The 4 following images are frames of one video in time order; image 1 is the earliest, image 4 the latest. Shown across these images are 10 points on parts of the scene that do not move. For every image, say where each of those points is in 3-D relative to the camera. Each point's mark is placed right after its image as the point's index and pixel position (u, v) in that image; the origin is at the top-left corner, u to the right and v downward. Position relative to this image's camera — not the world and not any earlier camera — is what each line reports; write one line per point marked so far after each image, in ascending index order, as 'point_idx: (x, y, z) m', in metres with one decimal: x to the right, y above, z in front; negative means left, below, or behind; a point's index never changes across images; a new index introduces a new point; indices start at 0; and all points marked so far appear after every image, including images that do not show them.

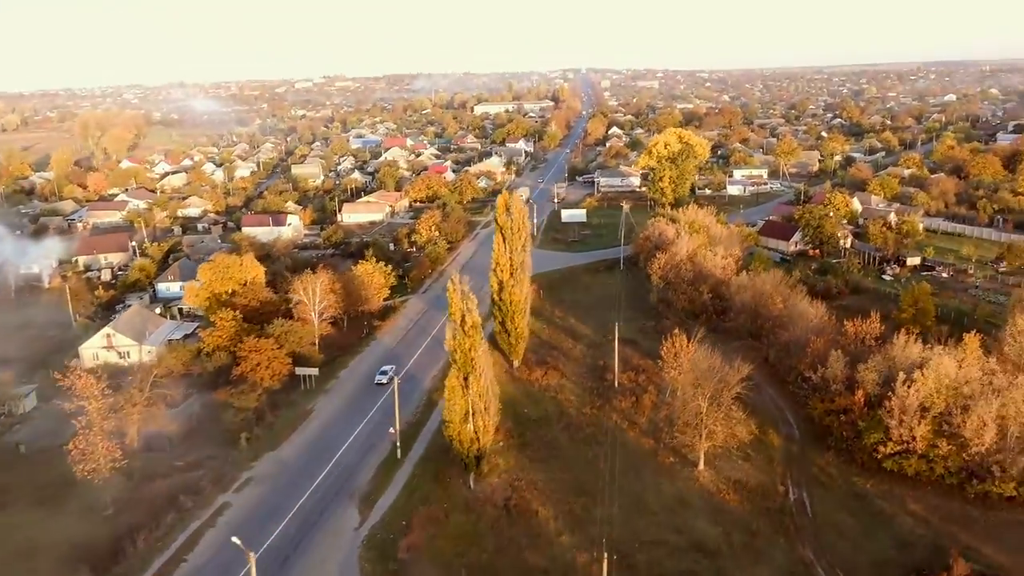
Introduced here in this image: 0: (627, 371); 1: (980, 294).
0: (+2.1, -1.5, +14.4) m
1: (+10.5, -0.1, +18.2) m
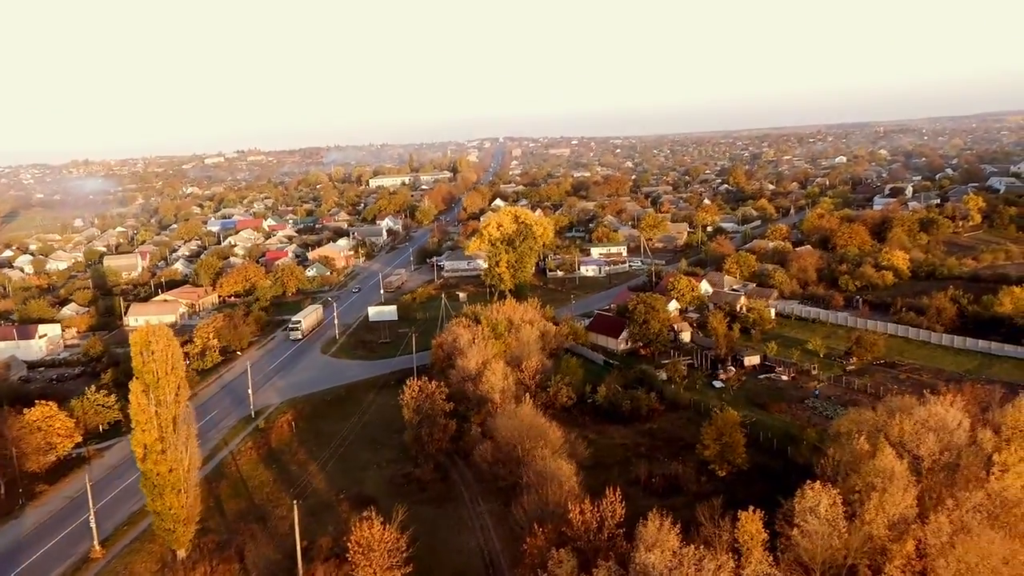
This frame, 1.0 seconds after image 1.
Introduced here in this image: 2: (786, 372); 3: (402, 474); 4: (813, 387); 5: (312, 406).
0: (-2.4, -3.5, +10.5) m
1: (+5.7, -2.2, +15.0) m
2: (+5.8, -1.8, +17.1) m
3: (-1.8, -3.0, +13.2) m
4: (+6.0, -2.0, +16.2) m
5: (-4.1, -2.4, +16.6) m
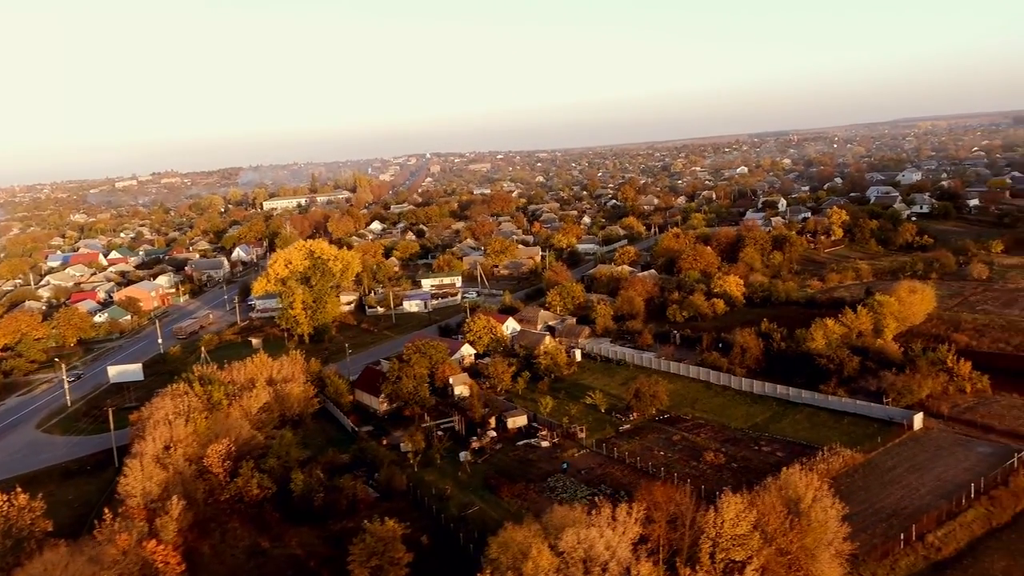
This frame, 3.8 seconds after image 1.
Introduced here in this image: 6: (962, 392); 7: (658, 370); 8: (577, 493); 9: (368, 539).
0: (-7.0, -4.6, +7.4) m
1: (+0.7, -3.0, +12.5) m
2: (+0.6, -2.7, +14.5) m
3: (-6.6, -4.1, +10.0) m
4: (+1.0, -2.9, +13.7) m
5: (-9.2, -3.7, +13.3) m
6: (+8.5, -2.0, +15.4) m
7: (+3.3, -1.8, +18.2) m
8: (+1.0, -3.1, +12.2) m
9: (-1.7, -2.9, +9.5) m
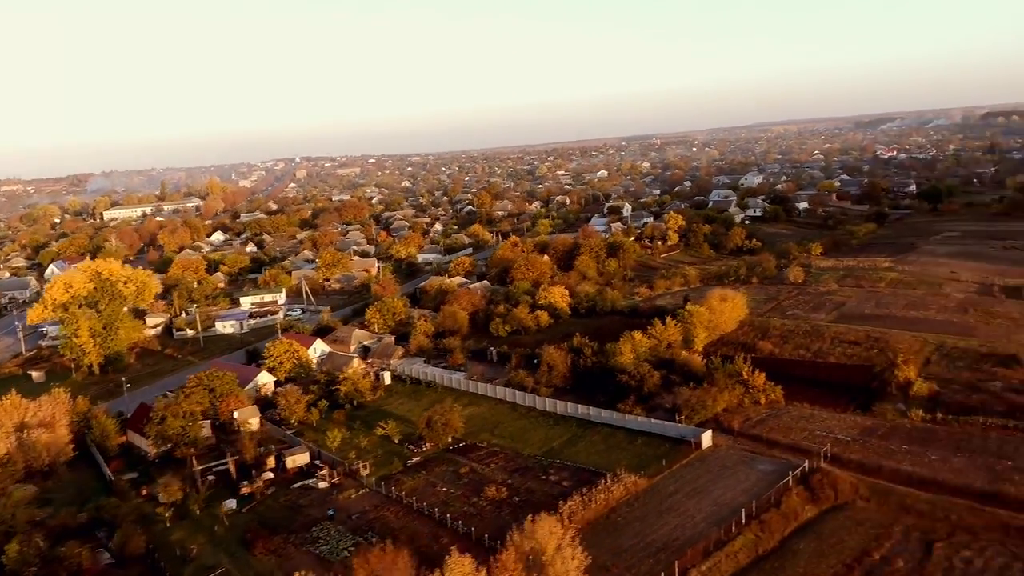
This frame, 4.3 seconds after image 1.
0: (-9.4, -5.2, +5.1) m
1: (-2.7, -3.5, +11.3) m
2: (-3.0, -3.1, +13.3) m
3: (-9.5, -4.7, +7.8) m
4: (-2.6, -3.3, +12.5) m
5: (-12.5, -4.3, +10.7) m
6: (+4.6, -2.2, +15.3) m
7: (-1.0, -2.2, +17.3) m
8: (-2.4, -3.5, +11.0) m
9: (-4.6, -3.4, +8.0) m
